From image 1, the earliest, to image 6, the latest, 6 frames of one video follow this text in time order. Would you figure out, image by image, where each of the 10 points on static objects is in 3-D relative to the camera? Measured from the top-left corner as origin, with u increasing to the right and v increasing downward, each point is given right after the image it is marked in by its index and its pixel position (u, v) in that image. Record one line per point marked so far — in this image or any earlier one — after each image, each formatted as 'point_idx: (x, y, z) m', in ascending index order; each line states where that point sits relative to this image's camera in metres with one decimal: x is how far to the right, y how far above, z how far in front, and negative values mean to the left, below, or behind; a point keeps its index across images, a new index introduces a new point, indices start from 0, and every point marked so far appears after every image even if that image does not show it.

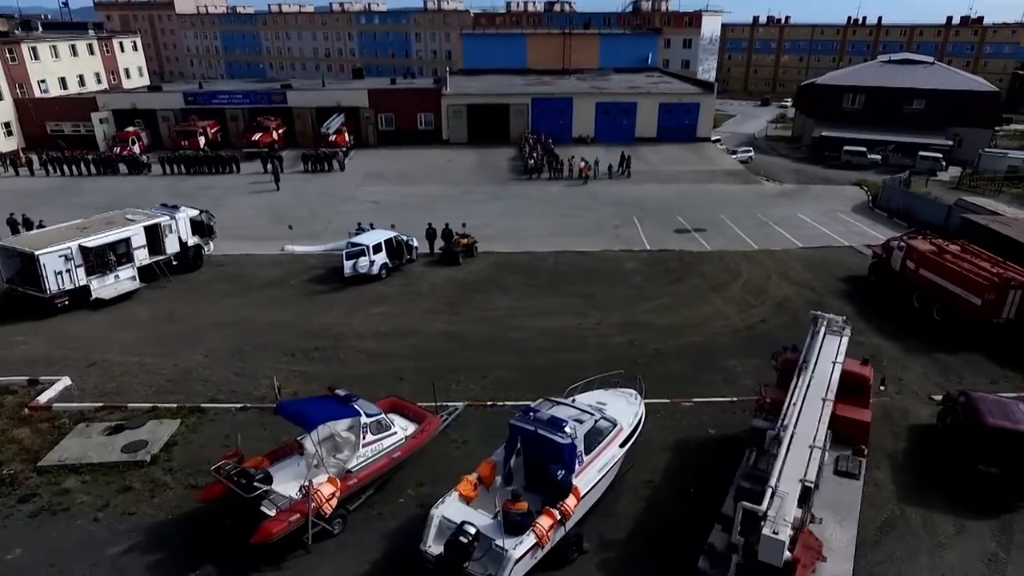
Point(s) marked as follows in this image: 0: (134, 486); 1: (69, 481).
0: (-6.2, -3.2, +11.8) m
1: (-7.3, -3.2, +11.9) m
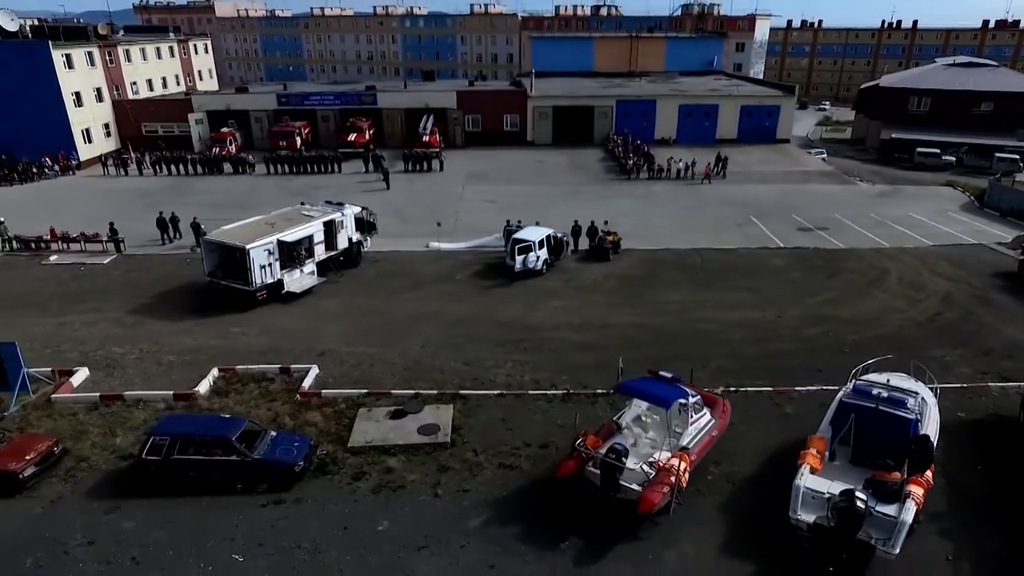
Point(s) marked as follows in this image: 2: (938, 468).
0: (-1.0, -3.0, +12.4) m
1: (-2.1, -3.0, +12.5) m
2: (+7.3, -3.1, +12.5) m
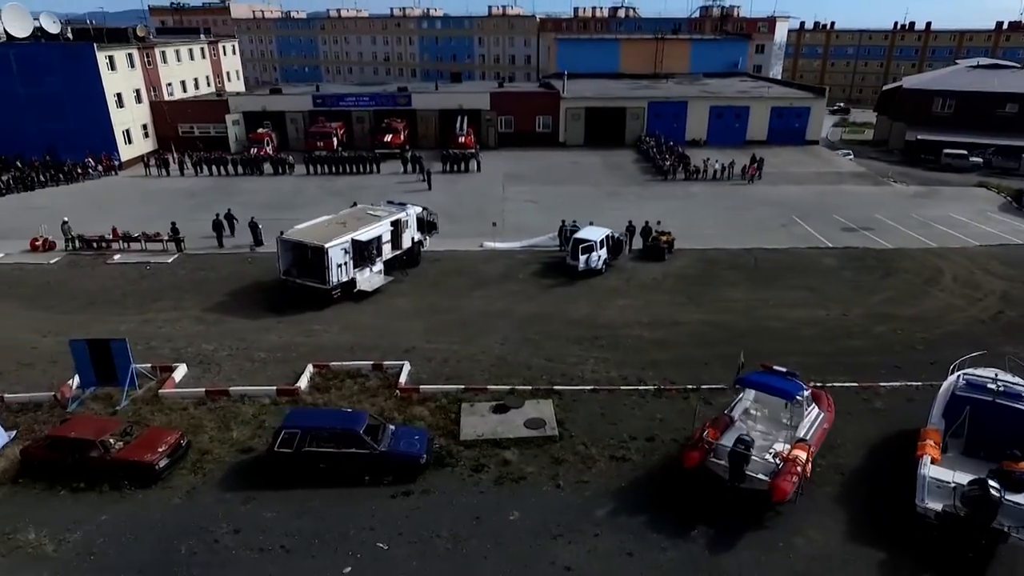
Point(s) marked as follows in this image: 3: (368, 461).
0: (+0.9, -3.0, +12.8) m
1: (-0.2, -2.9, +12.9) m
2: (+9.2, -3.1, +12.8) m
3: (-2.4, -2.9, +12.0) m
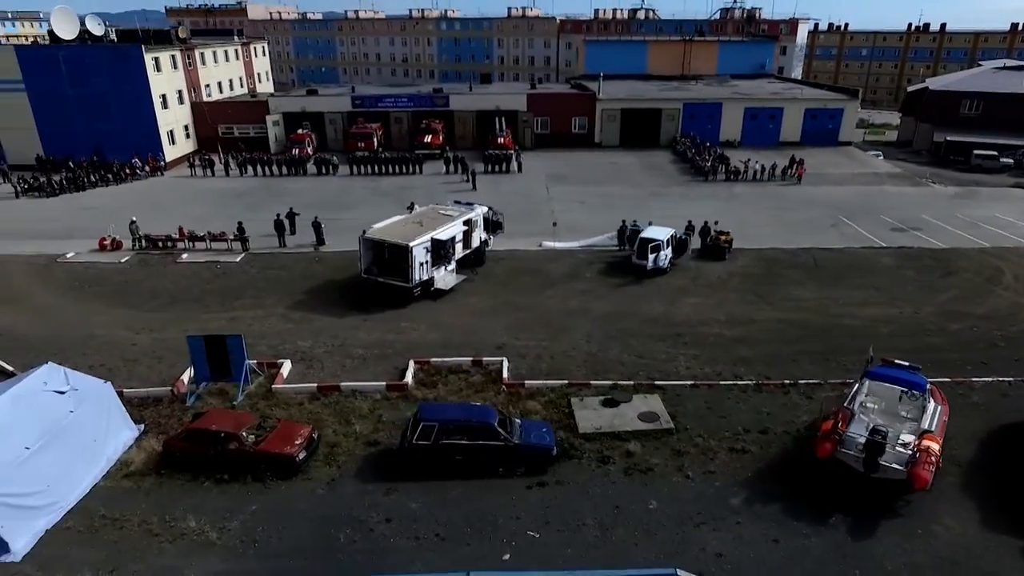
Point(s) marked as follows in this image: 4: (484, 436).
0: (+3.1, -2.9, +13.1) m
1: (+2.0, -2.9, +13.2) m
2: (+11.5, -3.0, +13.2) m
3: (-0.2, -2.8, +12.3) m
4: (-0.5, -2.5, +12.3) m
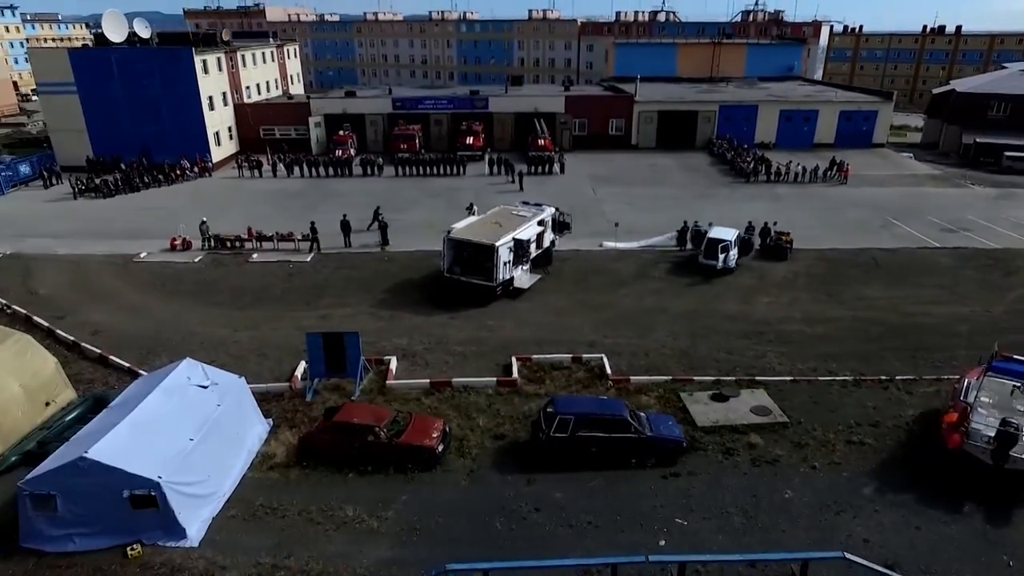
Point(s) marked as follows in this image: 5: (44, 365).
0: (+5.5, -2.9, +13.6) m
1: (+4.4, -2.8, +13.7) m
2: (+13.8, -3.0, +13.6) m
3: (+2.2, -2.7, +12.7) m
4: (+1.9, -2.5, +12.7) m
5: (-9.3, -1.5, +14.4) m
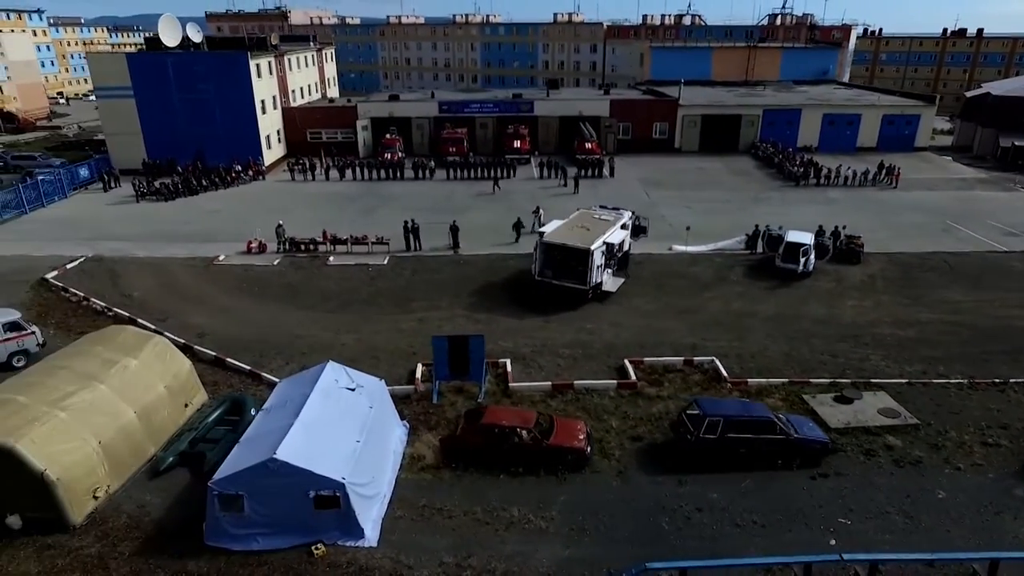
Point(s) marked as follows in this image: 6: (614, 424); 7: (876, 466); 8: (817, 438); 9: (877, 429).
0: (+8.1, -3.0, +13.7) m
1: (+7.0, -2.9, +13.8) m
2: (+16.4, -3.0, +13.7) m
3: (+4.8, -2.8, +12.9) m
4: (+4.5, -2.5, +12.9) m
5: (-6.7, -1.6, +14.6) m
6: (+2.0, -2.7, +14.5) m
7: (+6.5, -3.2, +13.0) m
8: (+5.4, -2.7, +13.0) m
9: (+7.1, -2.8, +14.1) m
